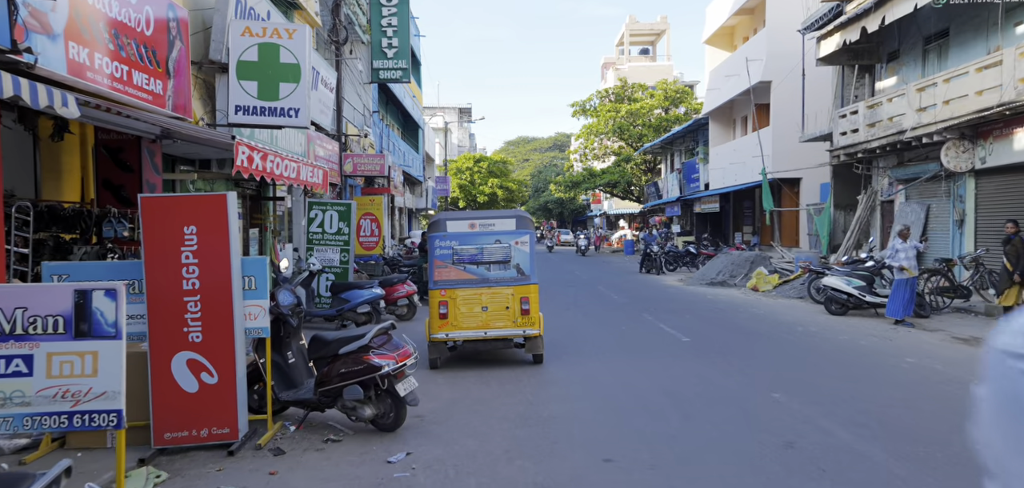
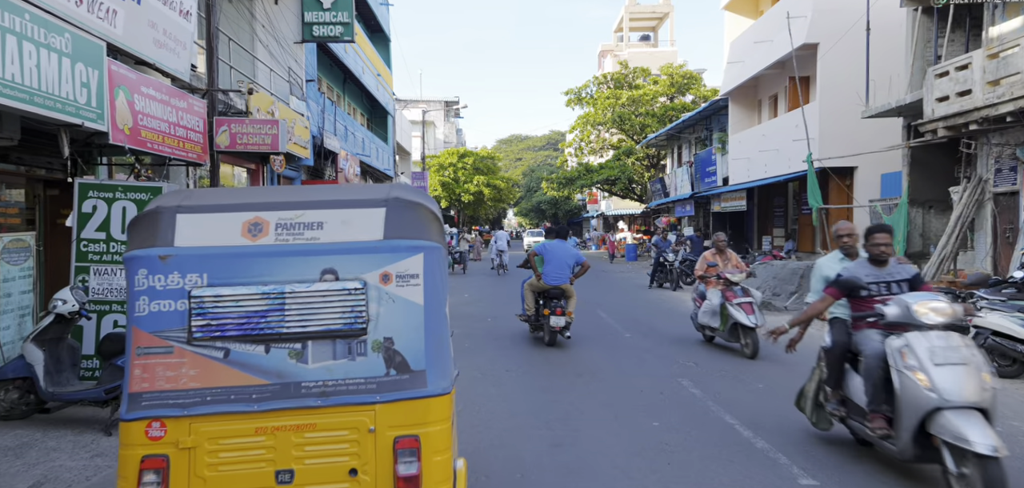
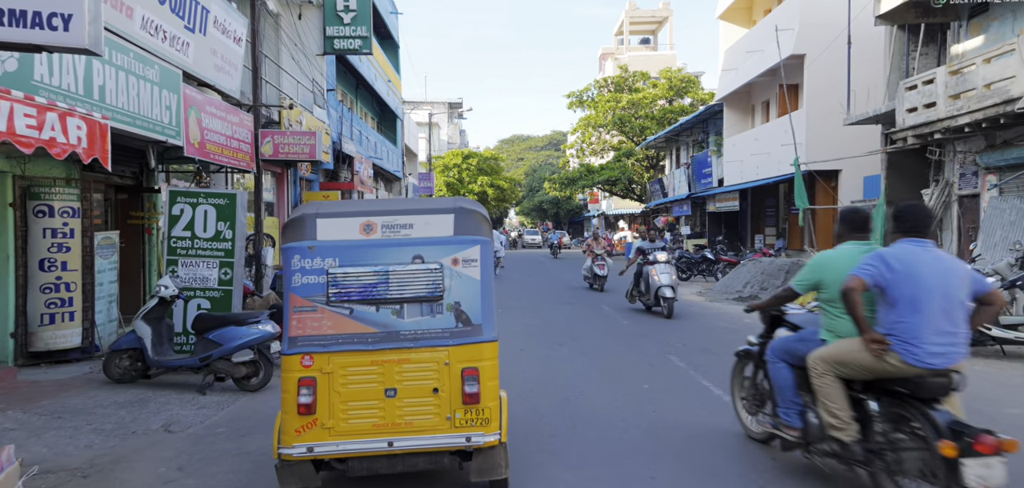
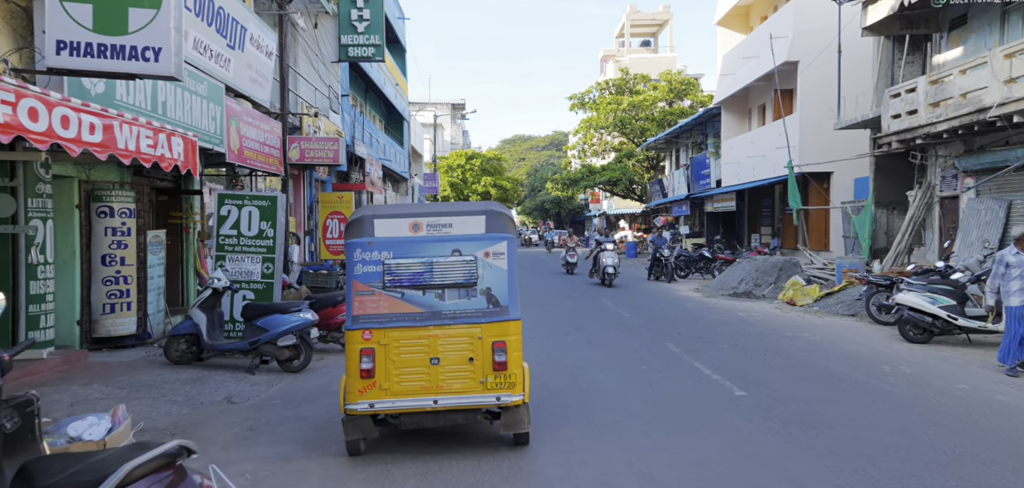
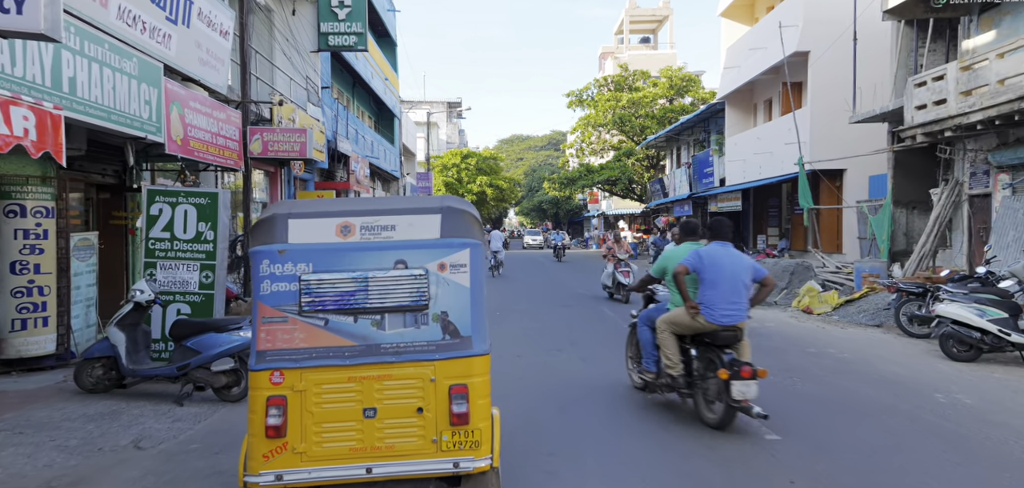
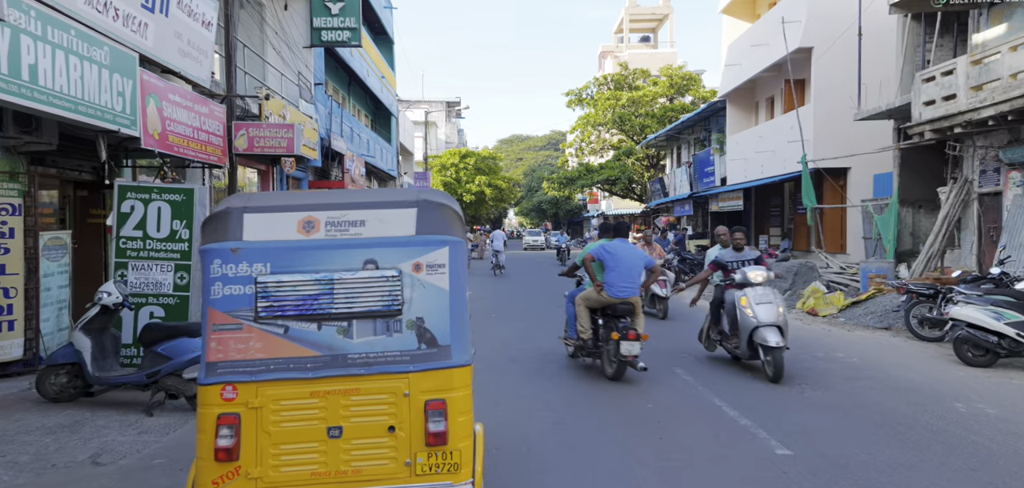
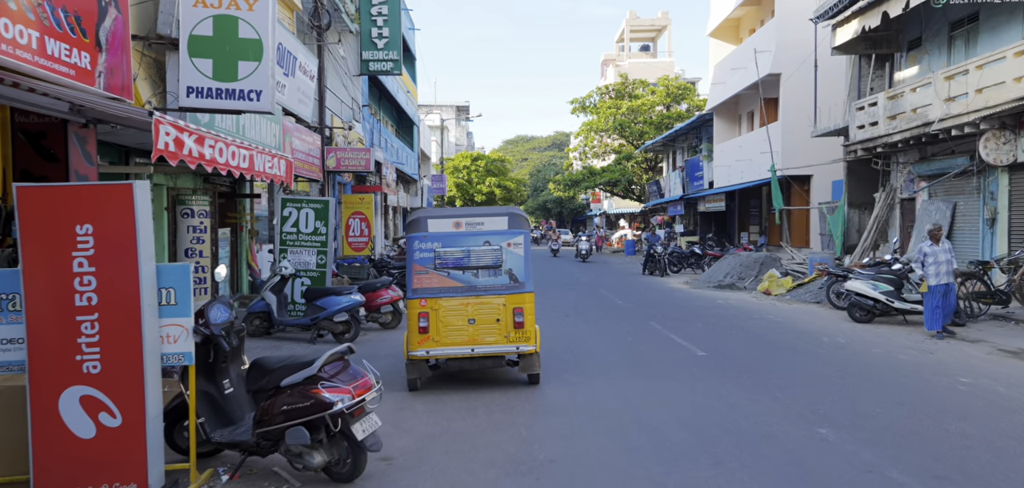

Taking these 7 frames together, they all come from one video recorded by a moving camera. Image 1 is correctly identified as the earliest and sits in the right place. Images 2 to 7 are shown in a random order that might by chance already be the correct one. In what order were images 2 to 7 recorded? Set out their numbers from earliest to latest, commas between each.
7, 4, 3, 5, 6, 2
